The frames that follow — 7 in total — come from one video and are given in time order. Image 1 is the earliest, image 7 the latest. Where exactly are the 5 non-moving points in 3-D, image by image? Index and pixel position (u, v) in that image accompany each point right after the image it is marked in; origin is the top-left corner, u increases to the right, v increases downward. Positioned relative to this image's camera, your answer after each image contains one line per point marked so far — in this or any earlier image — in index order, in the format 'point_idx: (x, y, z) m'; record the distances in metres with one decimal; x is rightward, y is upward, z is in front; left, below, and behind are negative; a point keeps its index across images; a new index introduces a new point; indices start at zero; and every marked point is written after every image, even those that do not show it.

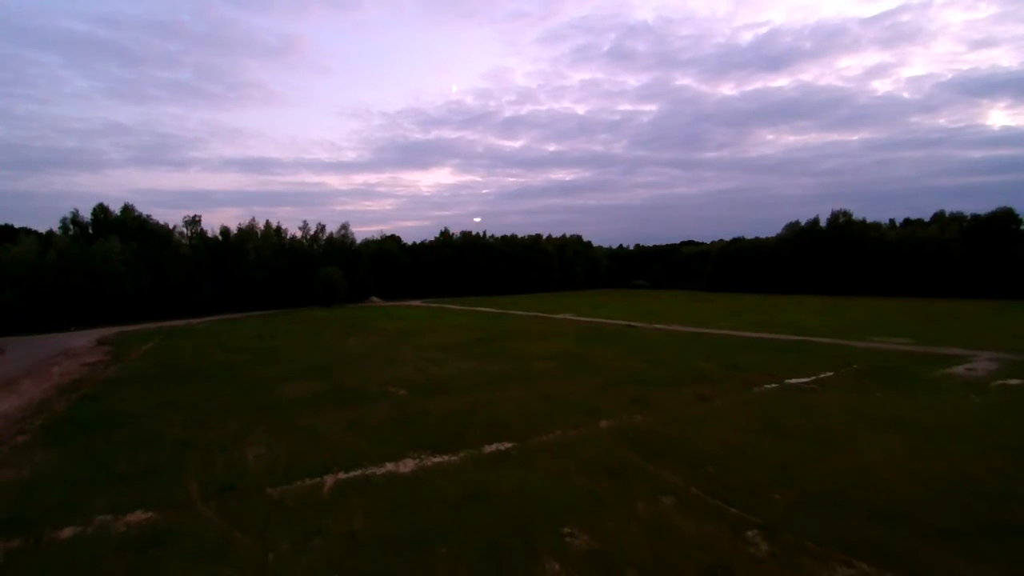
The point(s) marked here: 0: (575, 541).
0: (+0.8, -3.4, +9.4) m
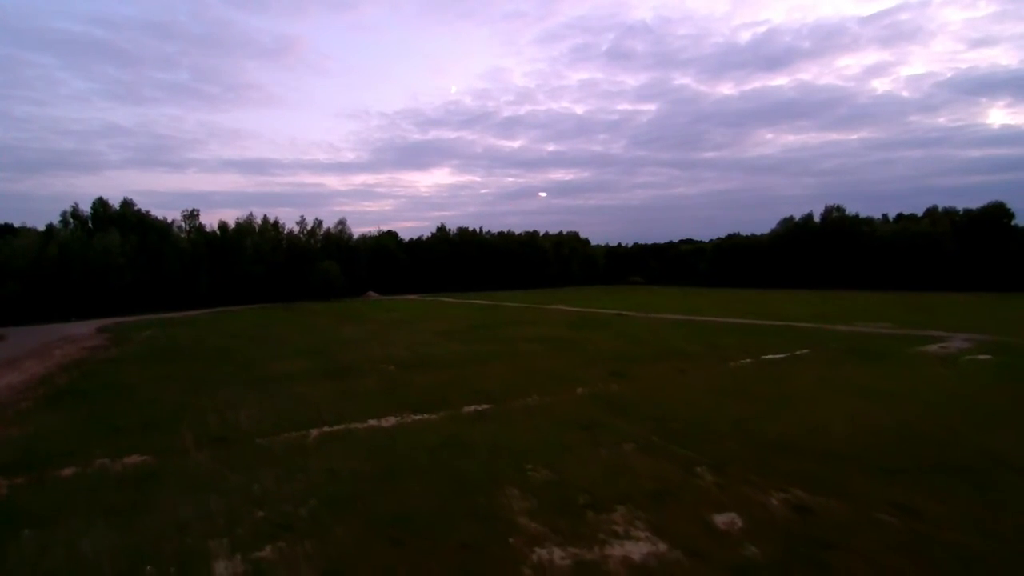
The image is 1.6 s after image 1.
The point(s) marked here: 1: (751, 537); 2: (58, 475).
0: (+0.3, -2.7, +10.2) m
1: (+2.6, -2.7, +7.8) m
2: (-6.9, -2.9, +10.9) m
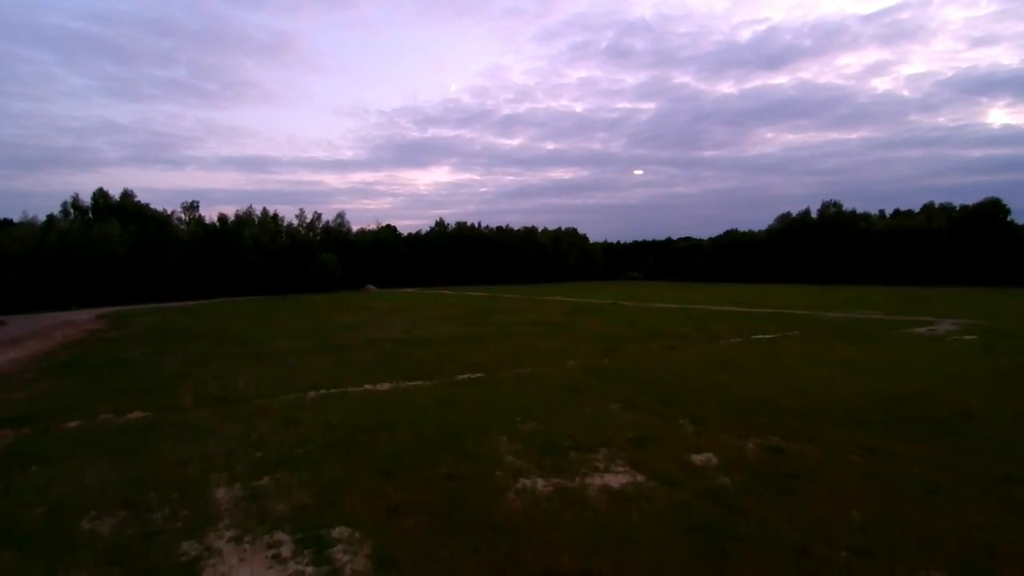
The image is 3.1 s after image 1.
0: (+0.2, -2.1, +10.6) m
1: (+2.4, -2.1, +8.2) m
2: (-7.1, -2.2, +11.3) m
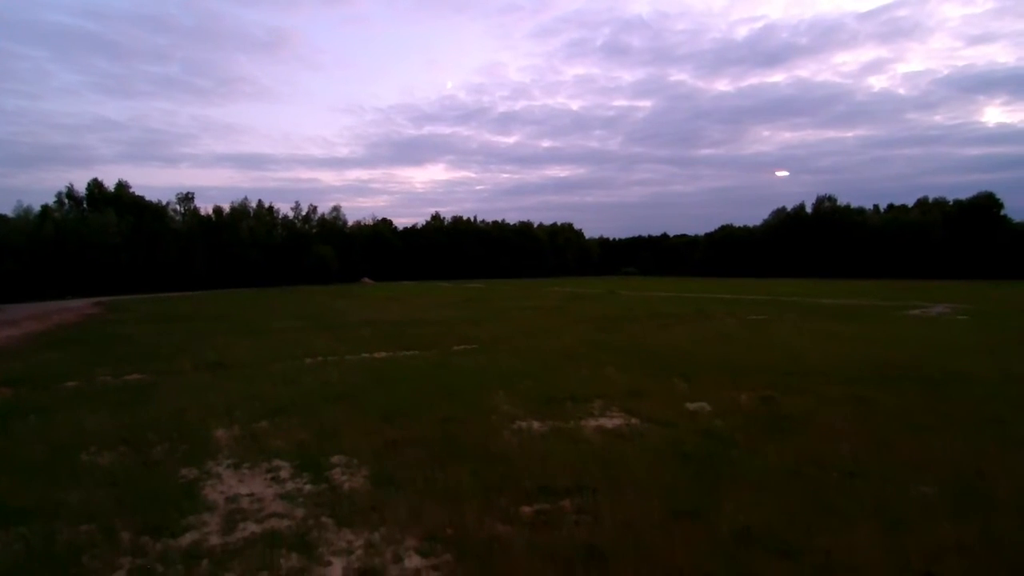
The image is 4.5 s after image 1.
0: (+0.1, -1.5, +10.7) m
1: (+2.4, -1.5, +8.3) m
2: (-7.2, -1.6, +11.4) m
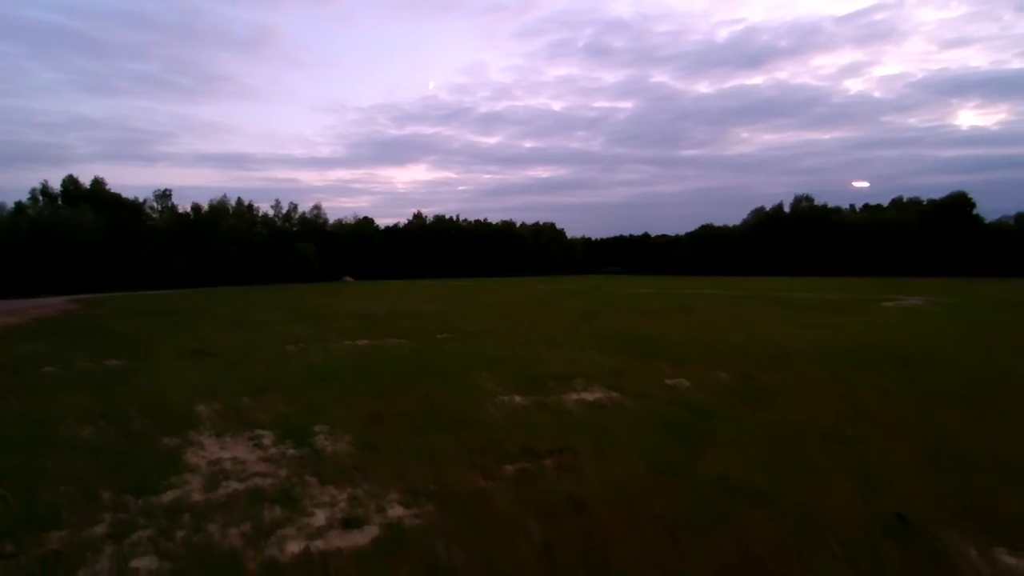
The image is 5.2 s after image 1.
0: (-0.2, -1.2, +10.8) m
1: (+2.2, -1.2, +8.4) m
2: (-7.4, -1.3, +11.2) m
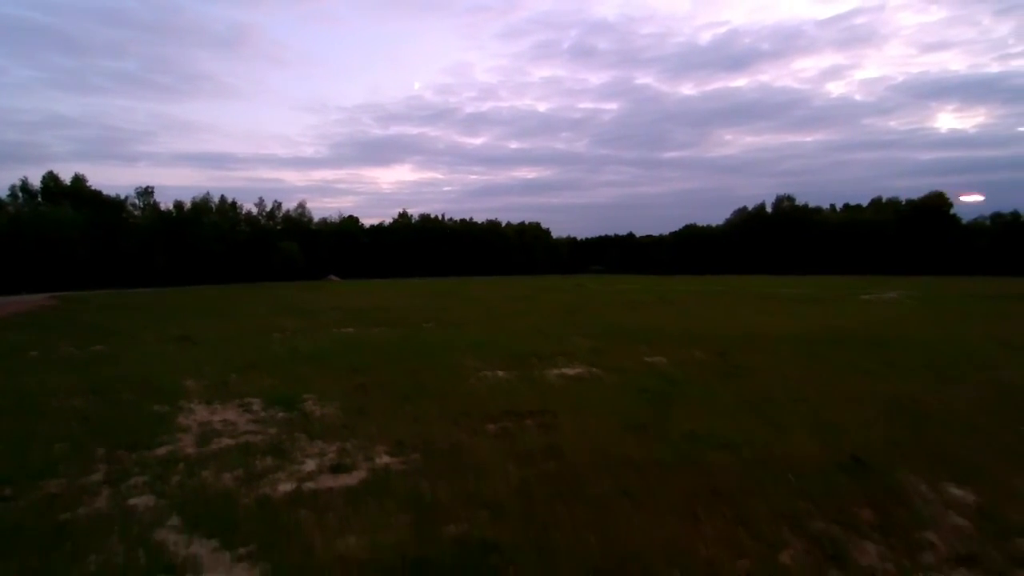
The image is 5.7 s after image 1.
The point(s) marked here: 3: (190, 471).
0: (-0.4, -0.9, +11.0) m
1: (+2.0, -0.9, +8.7) m
2: (-7.7, -1.1, +11.3) m
3: (-1.9, -1.1, +4.2) m
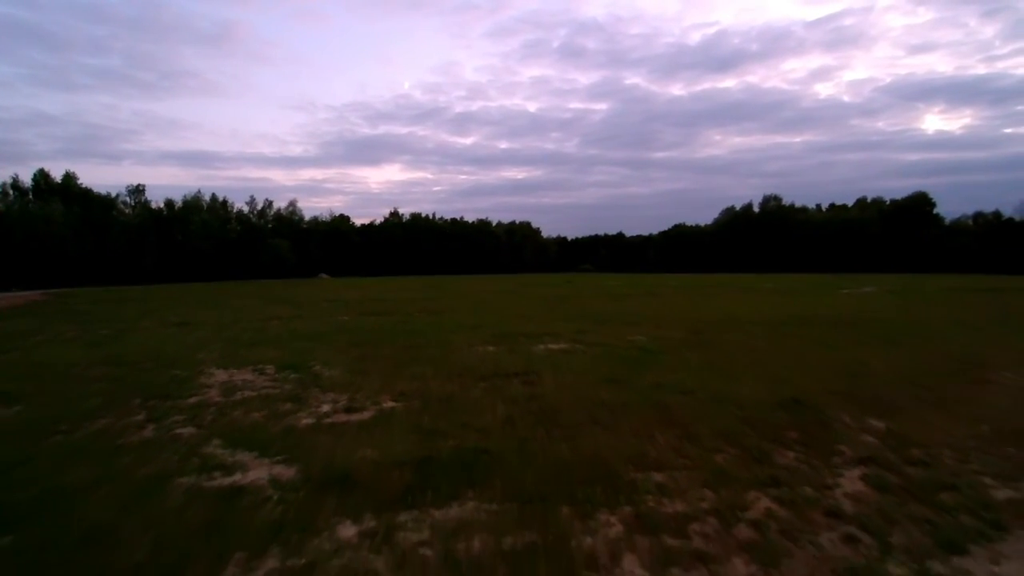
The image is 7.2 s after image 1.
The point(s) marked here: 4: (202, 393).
0: (-0.6, -0.7, +11.6) m
1: (+1.8, -0.7, +9.4) m
2: (-7.9, -0.8, +11.8) m
3: (-2.0, -0.8, +4.8) m
4: (-2.4, -0.8, +5.6) m
